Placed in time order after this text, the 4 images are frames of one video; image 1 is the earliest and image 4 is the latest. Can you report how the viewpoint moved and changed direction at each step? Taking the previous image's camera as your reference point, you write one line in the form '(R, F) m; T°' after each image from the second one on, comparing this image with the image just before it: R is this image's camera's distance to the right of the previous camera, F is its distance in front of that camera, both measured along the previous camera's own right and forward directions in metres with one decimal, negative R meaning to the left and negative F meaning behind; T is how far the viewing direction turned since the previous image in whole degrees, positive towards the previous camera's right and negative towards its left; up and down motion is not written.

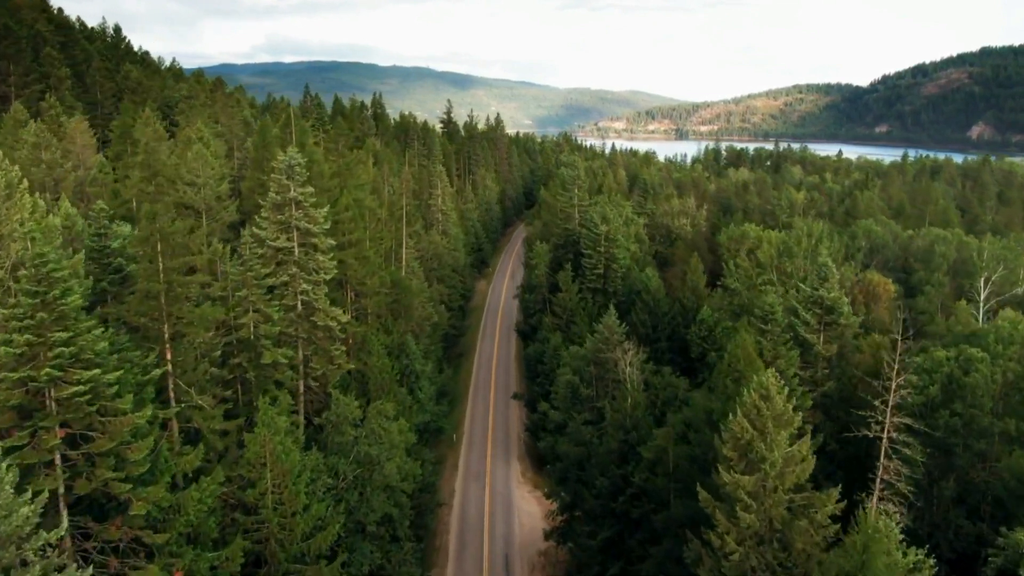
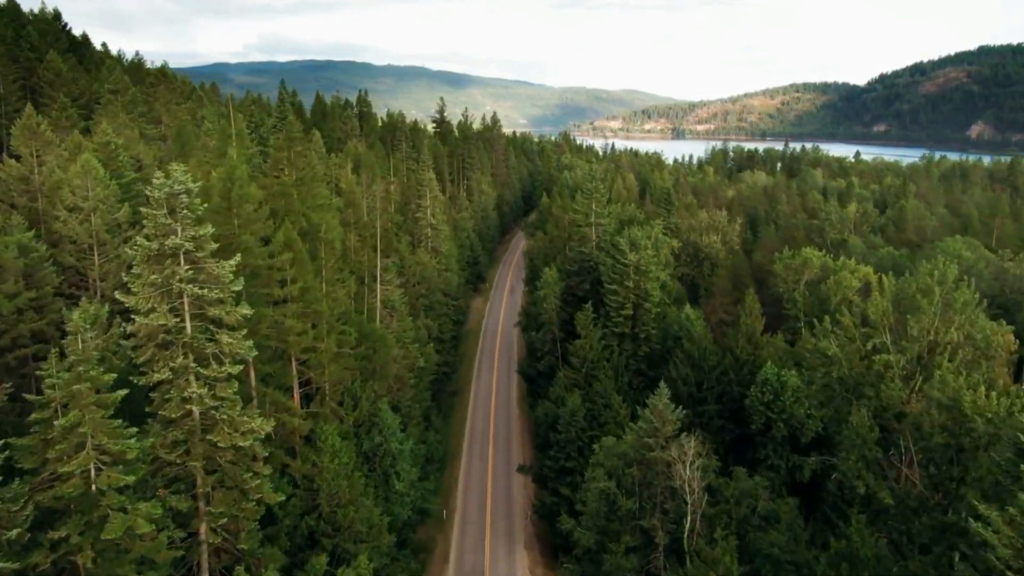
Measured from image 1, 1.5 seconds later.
(-0.6, +13.5) m; 0°
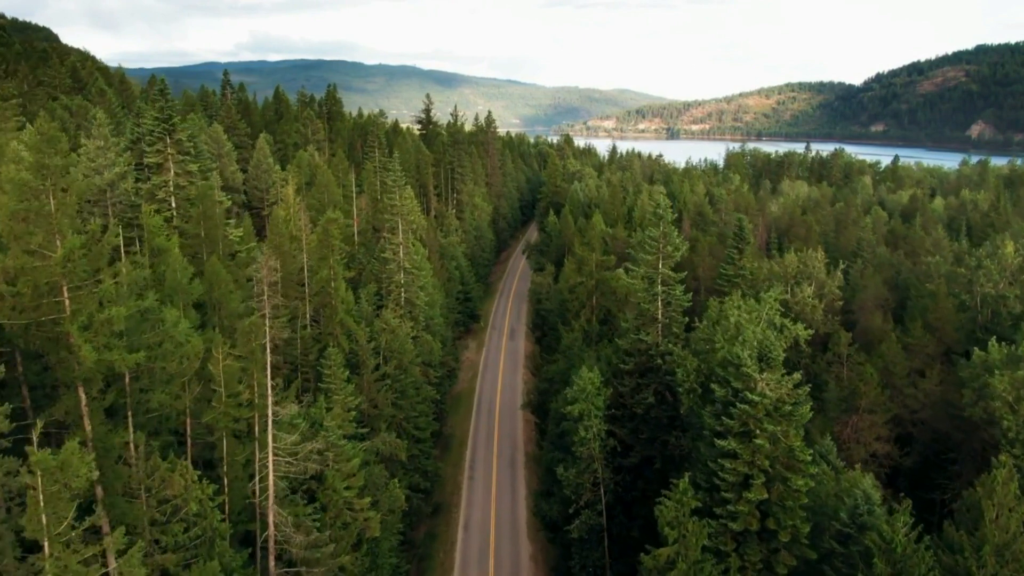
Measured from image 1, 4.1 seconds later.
(-1.1, +23.9) m; +1°
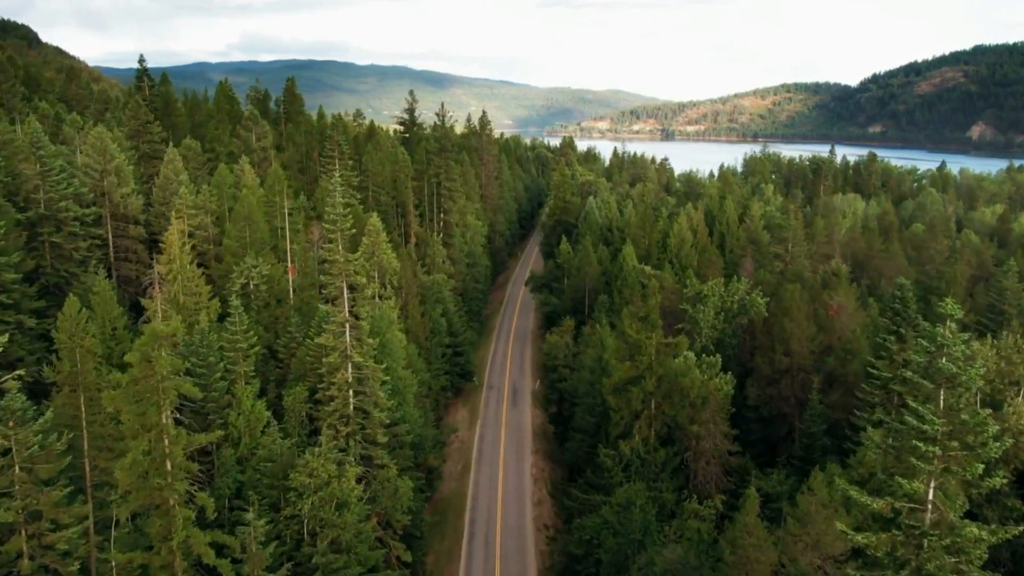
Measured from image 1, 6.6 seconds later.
(-1.0, +22.4) m; +1°
